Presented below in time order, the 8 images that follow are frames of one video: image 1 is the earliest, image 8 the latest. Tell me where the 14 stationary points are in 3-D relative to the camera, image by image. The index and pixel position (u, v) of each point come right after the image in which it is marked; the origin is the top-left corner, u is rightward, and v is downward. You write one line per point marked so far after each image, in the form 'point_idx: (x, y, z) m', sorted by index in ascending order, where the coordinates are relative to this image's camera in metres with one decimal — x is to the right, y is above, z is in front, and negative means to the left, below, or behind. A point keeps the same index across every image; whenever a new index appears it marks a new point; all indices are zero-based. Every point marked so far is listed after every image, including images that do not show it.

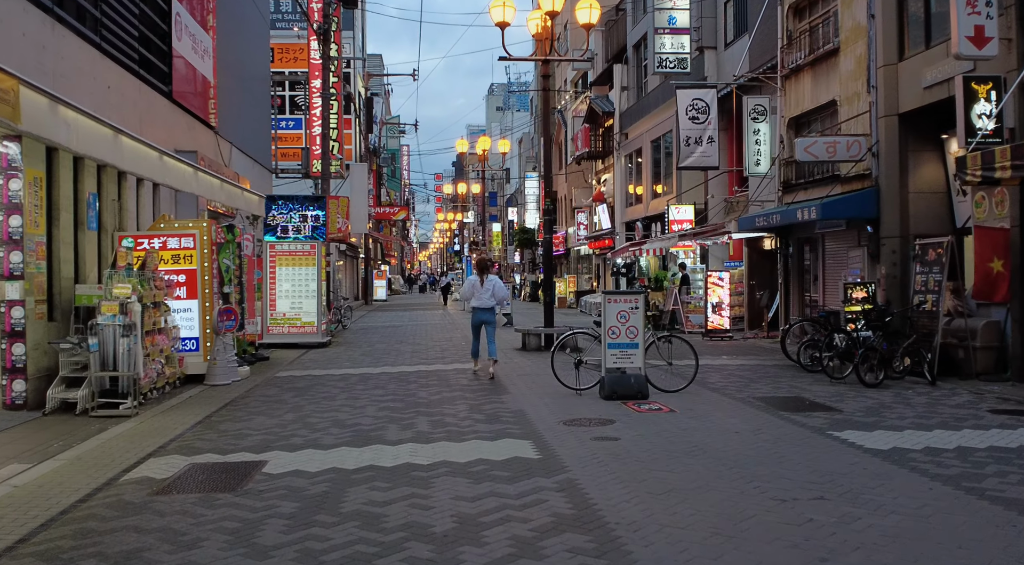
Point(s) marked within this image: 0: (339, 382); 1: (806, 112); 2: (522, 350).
0: (-2.5, -1.4, +12.4) m
1: (+6.2, +3.6, +18.6) m
2: (+0.2, -1.3, +16.3) m
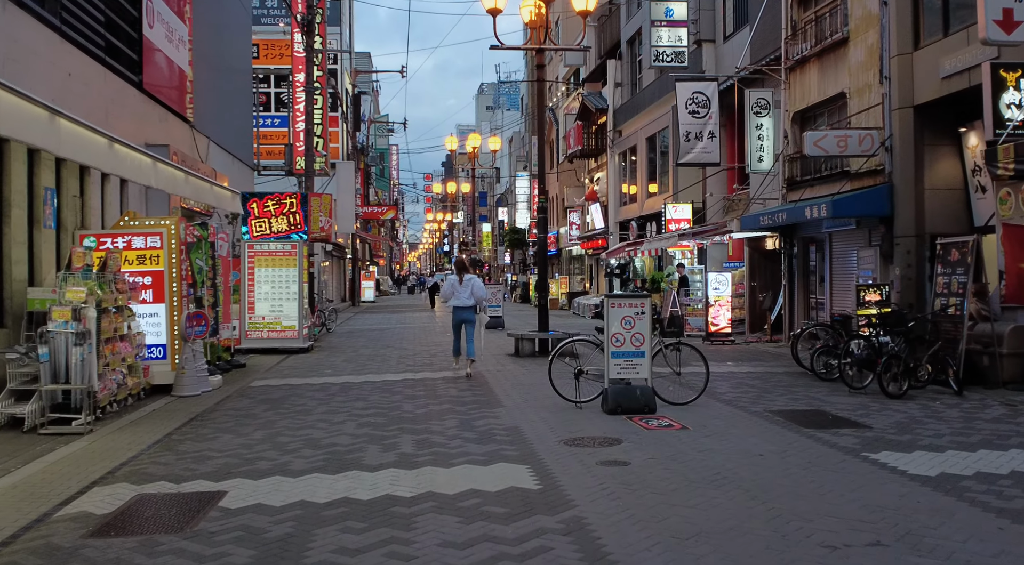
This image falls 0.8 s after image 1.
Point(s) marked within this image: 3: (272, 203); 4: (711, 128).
0: (-2.6, -1.4, +11.4) m
1: (+6.1, +3.6, +17.8) m
2: (+0.1, -1.3, +15.3) m
3: (-5.0, +1.7, +18.3) m
4: (+4.3, +3.3, +18.8) m
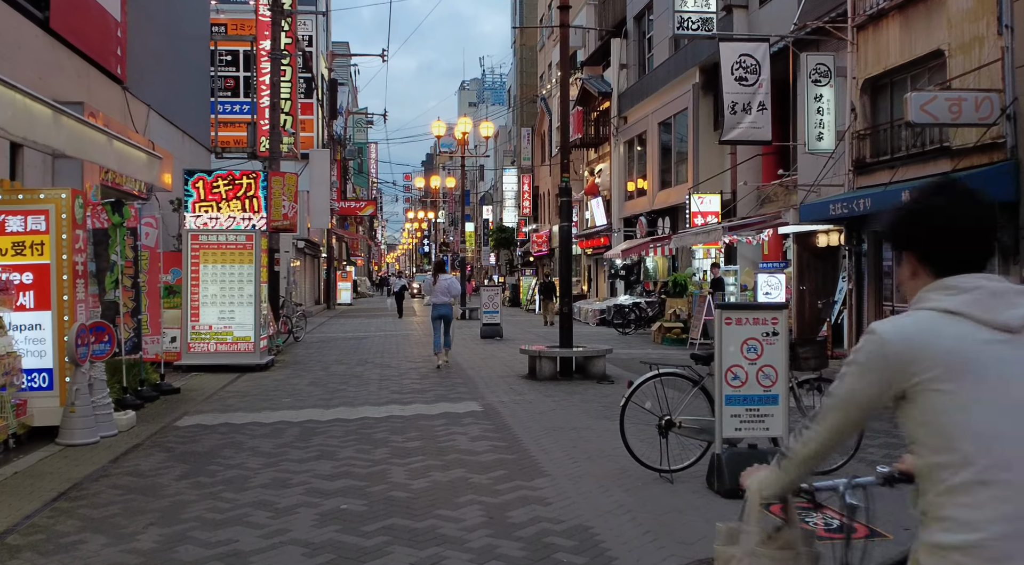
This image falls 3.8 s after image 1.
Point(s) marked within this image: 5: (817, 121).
0: (-2.2, -1.4, +7.9) m
1: (+6.2, +3.5, +14.5) m
2: (+0.3, -1.3, +11.9) m
3: (-4.9, +1.7, +14.7) m
4: (+4.4, +3.3, +15.5) m
5: (+5.5, +2.9, +15.8) m
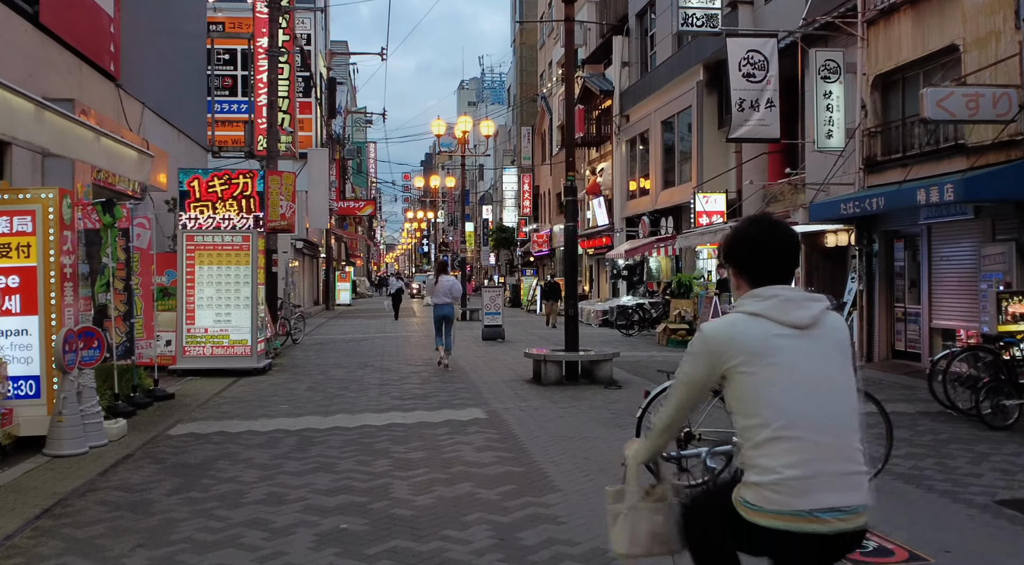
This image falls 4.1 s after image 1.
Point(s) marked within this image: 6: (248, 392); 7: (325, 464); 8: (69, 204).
0: (-2.2, -1.5, +7.6) m
1: (+6.3, +3.5, +14.2) m
2: (+0.3, -1.4, +11.6) m
3: (-4.8, +1.7, +14.4) m
4: (+4.5, +3.3, +15.2) m
5: (+5.6, +2.9, +15.4) m
6: (-3.5, -1.5, +11.7) m
7: (-1.5, -1.4, +6.9) m
8: (-4.3, +0.8, +8.5) m
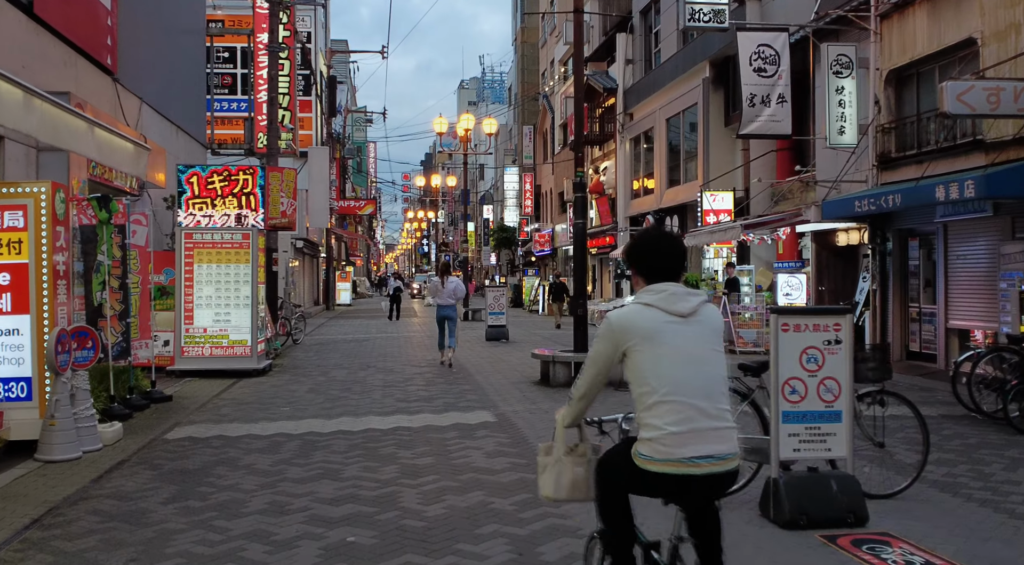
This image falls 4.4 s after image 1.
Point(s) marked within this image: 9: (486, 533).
0: (-2.1, -1.4, +7.2) m
1: (+6.4, +3.5, +13.9) m
2: (+0.4, -1.4, +11.3) m
3: (-4.7, +1.7, +14.1) m
4: (+4.6, +3.3, +14.9) m
5: (+5.7, +2.9, +15.1) m
6: (-3.4, -1.4, +11.3) m
7: (-1.4, -1.4, +6.6) m
8: (-4.2, +0.8, +8.1) m
9: (-0.1, -1.4, +4.9) m
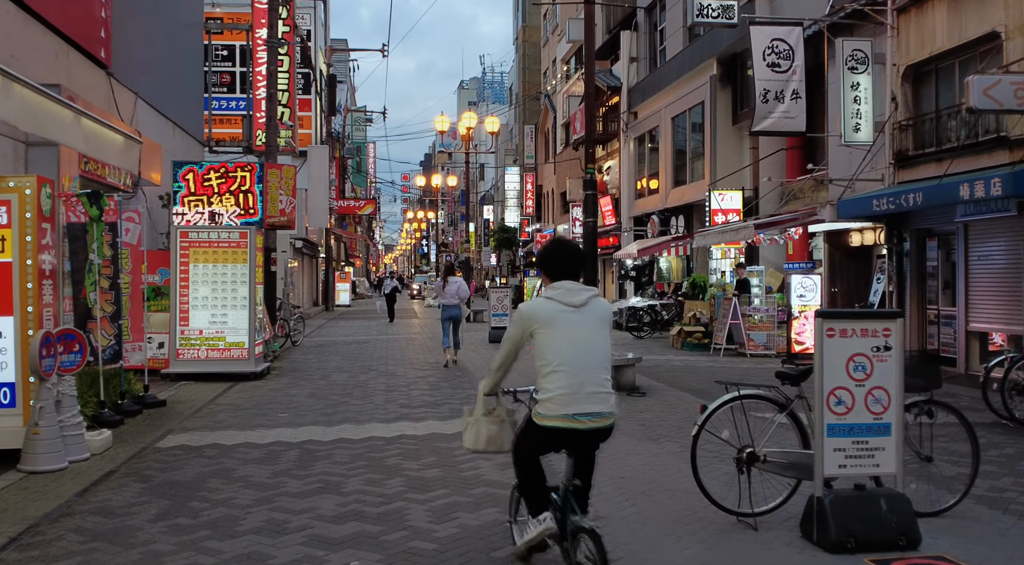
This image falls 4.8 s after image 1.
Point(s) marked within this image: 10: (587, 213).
0: (-2.0, -1.4, +6.8) m
1: (+6.5, +3.5, +13.4) m
2: (+0.5, -1.4, +10.8) m
3: (-4.6, +1.7, +13.6) m
4: (+4.7, +3.2, +14.4) m
5: (+5.7, +2.9, +14.7) m
6: (-3.3, -1.5, +10.9) m
7: (-1.3, -1.4, +6.2) m
8: (-4.1, +0.8, +7.7) m
9: (0.0, -1.4, +4.5) m
10: (+1.0, +0.9, +11.2) m
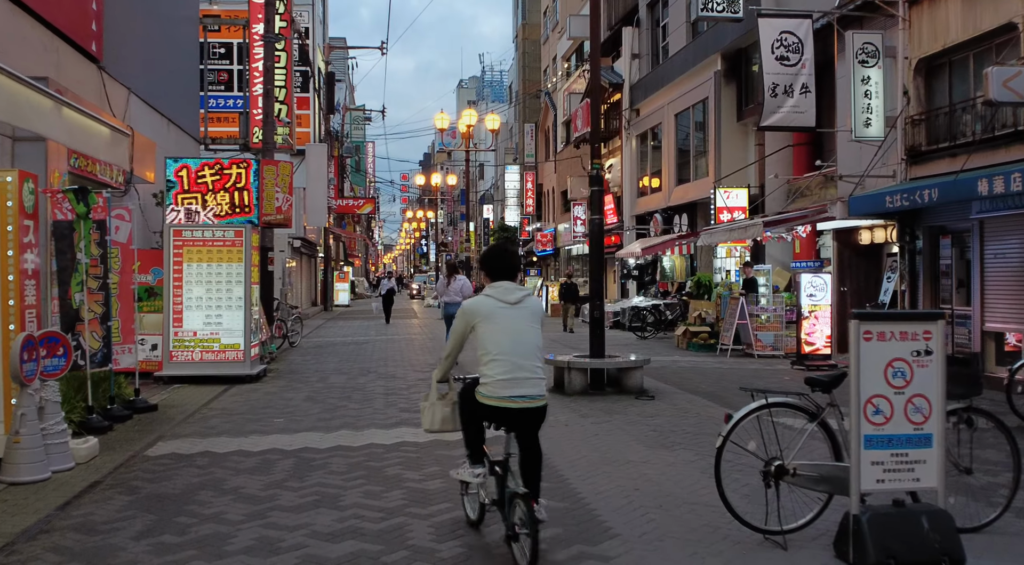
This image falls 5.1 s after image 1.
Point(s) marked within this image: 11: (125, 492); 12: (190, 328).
0: (-1.9, -1.4, +6.4) m
1: (+6.5, +3.5, +13.1) m
2: (+0.6, -1.4, +10.5) m
3: (-4.6, +1.7, +13.3) m
4: (+4.7, +3.3, +14.1) m
5: (+5.8, +2.9, +14.3) m
6: (-3.3, -1.5, +10.5) m
7: (-1.2, -1.4, +5.8) m
8: (-4.1, +0.8, +7.3) m
9: (0.0, -1.4, +4.2) m
10: (+1.0, +0.9, +10.9) m
11: (-2.8, -1.5, +6.2) m
12: (-4.6, -0.7, +12.6) m
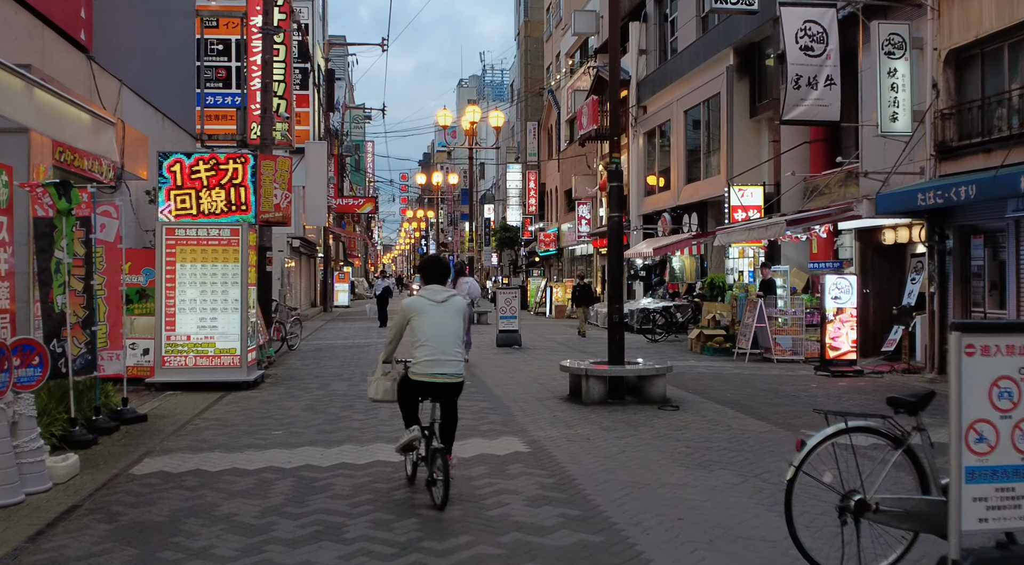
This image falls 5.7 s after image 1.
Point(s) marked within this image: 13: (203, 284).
0: (-1.8, -1.5, +5.8) m
1: (+6.7, +3.5, +12.5) m
2: (+0.7, -1.4, +9.8) m
3: (-4.5, +1.7, +12.6) m
4: (+4.9, +3.2, +13.4) m
5: (+5.9, +2.9, +13.7) m
6: (-3.1, -1.5, +9.9) m
7: (-1.1, -1.4, +5.2) m
8: (-3.9, +0.8, +6.7) m
9: (+0.2, -1.4, +3.5) m
10: (+1.2, +0.9, +10.2) m
11: (-2.6, -1.5, +5.6) m
12: (-4.5, -0.7, +11.9) m
13: (-4.2, 0.0, +11.9) m
